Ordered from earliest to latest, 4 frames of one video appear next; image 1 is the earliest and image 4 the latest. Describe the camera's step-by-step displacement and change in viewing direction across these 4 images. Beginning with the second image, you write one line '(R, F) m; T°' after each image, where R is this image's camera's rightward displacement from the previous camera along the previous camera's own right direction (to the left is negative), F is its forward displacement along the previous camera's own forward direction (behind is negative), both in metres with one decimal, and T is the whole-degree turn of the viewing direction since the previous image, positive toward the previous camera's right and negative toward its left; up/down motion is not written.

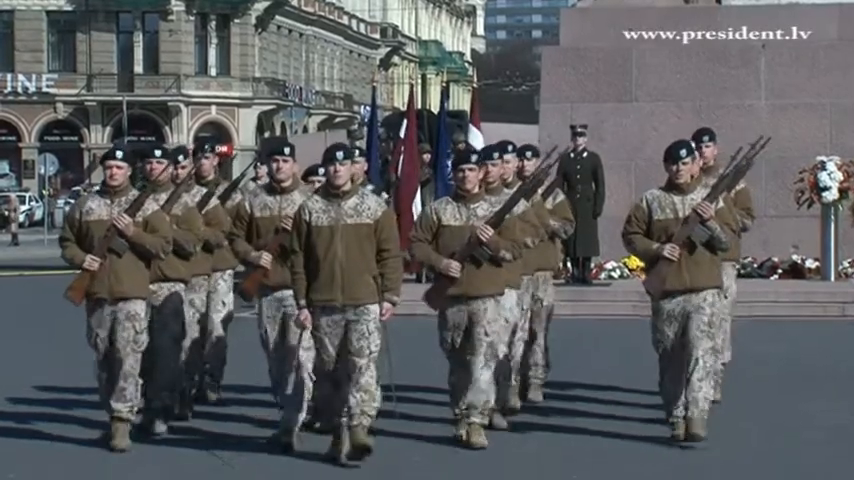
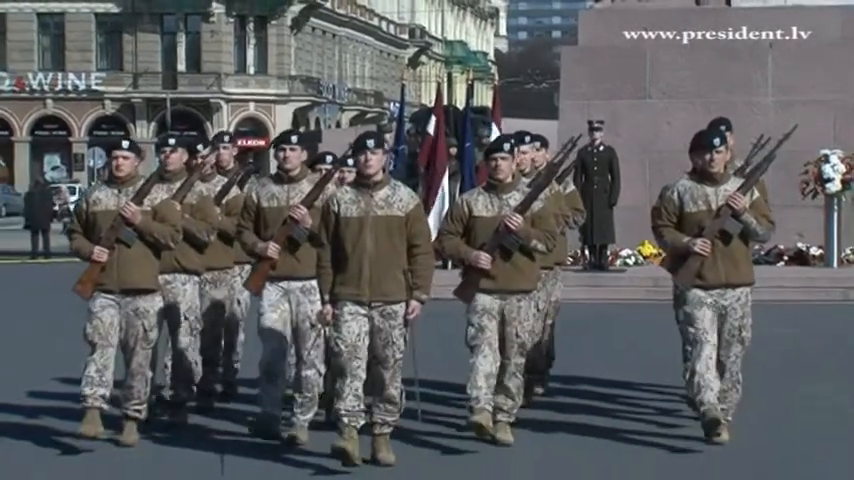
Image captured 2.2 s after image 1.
(0.0, -0.9) m; -1°
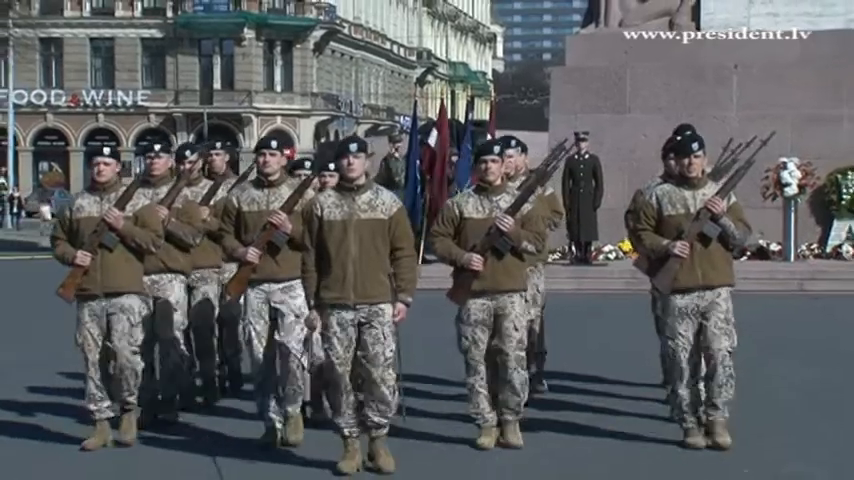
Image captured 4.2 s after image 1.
(+0.3, -2.2) m; -1°
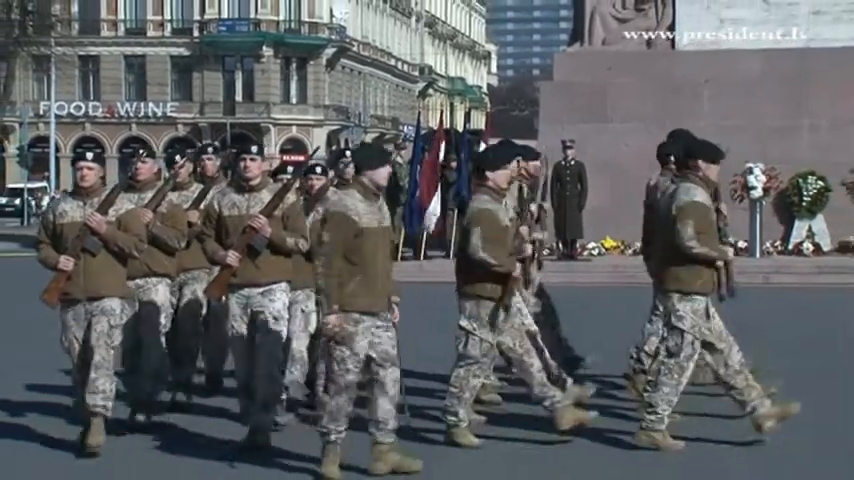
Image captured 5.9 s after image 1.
(+0.2, -1.9) m; -1°
